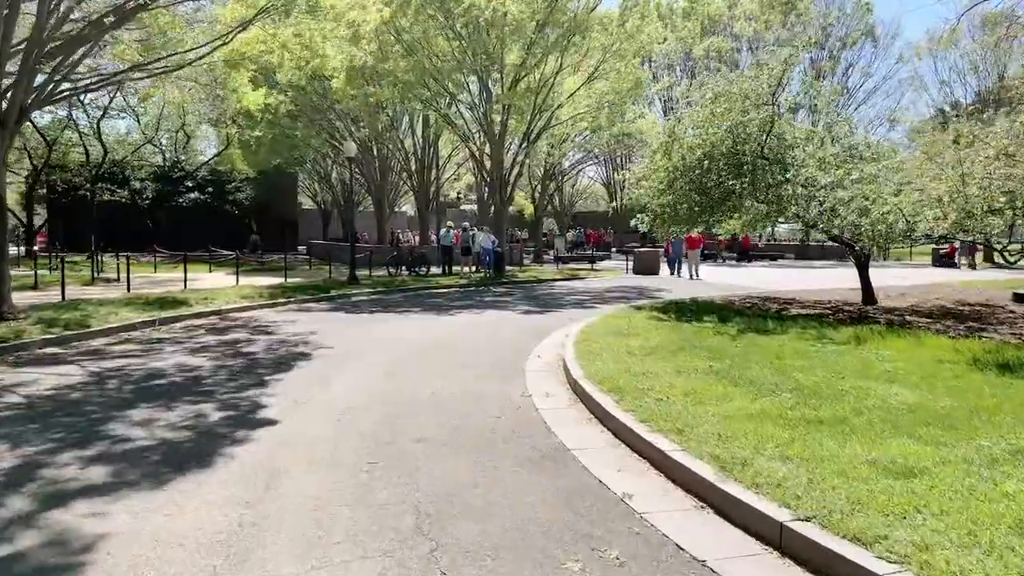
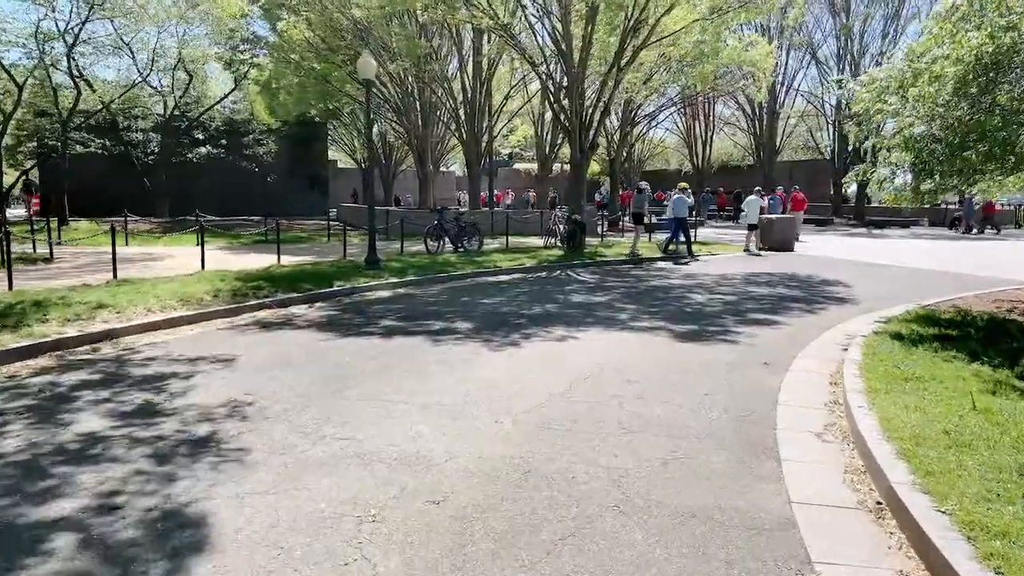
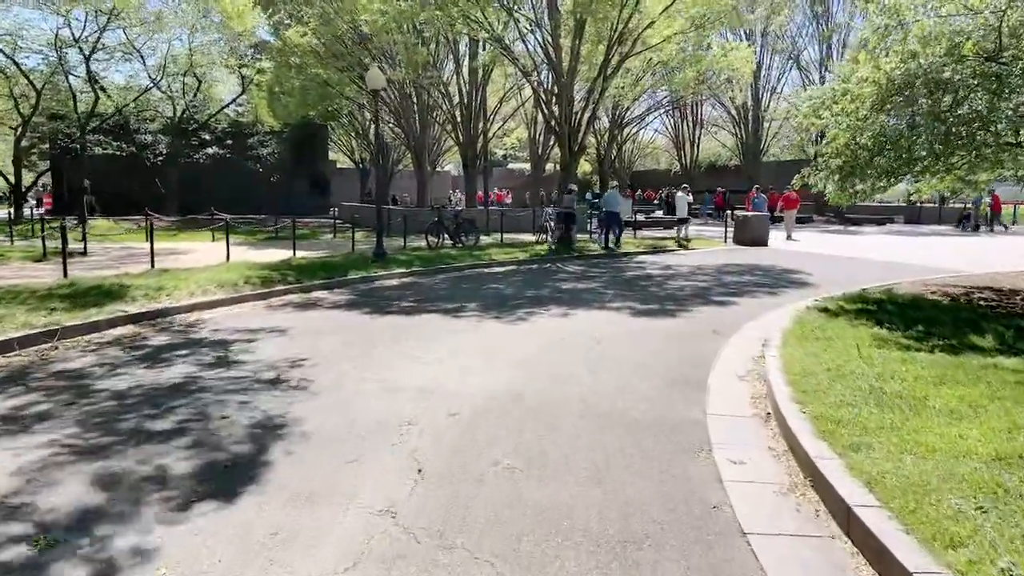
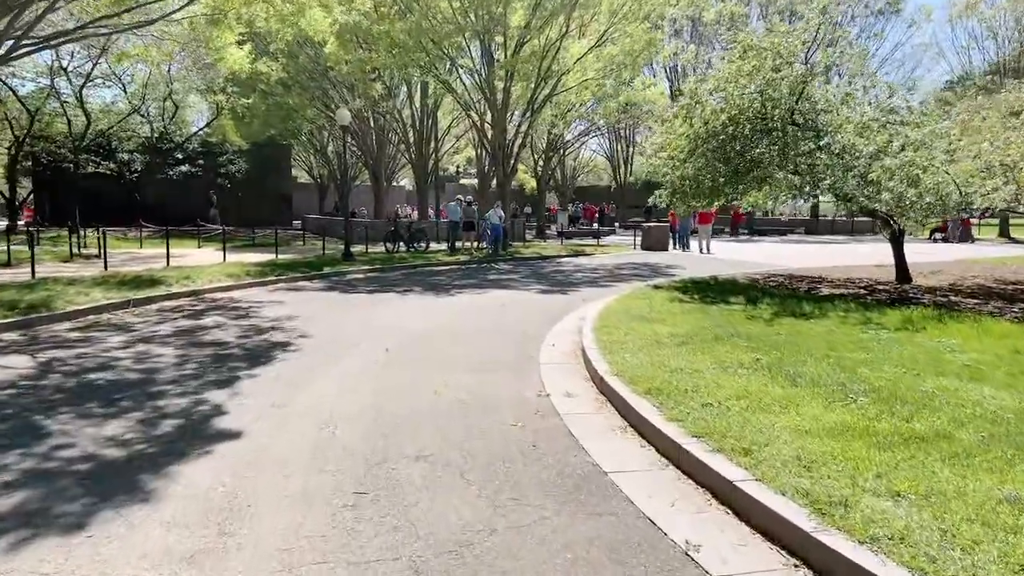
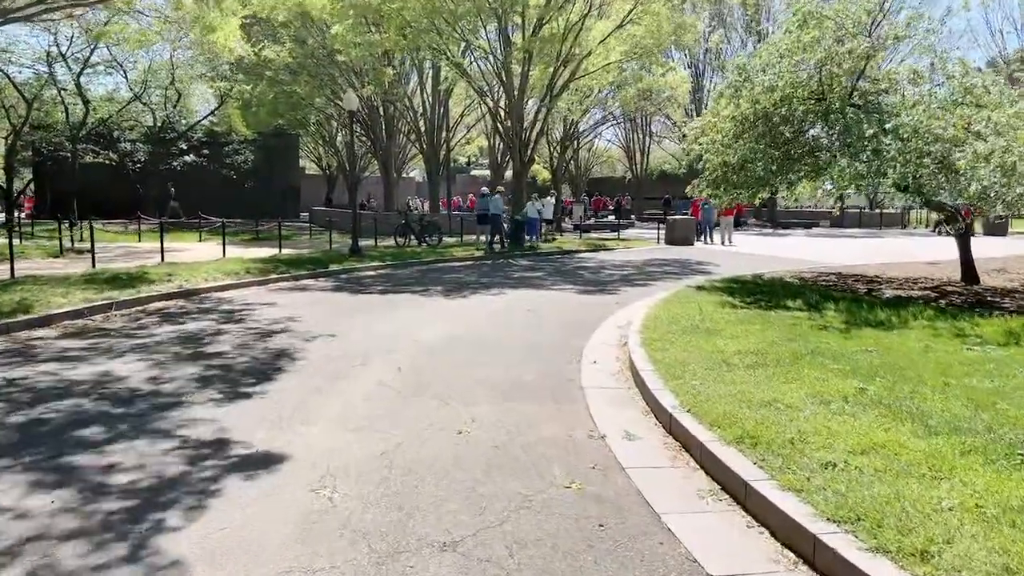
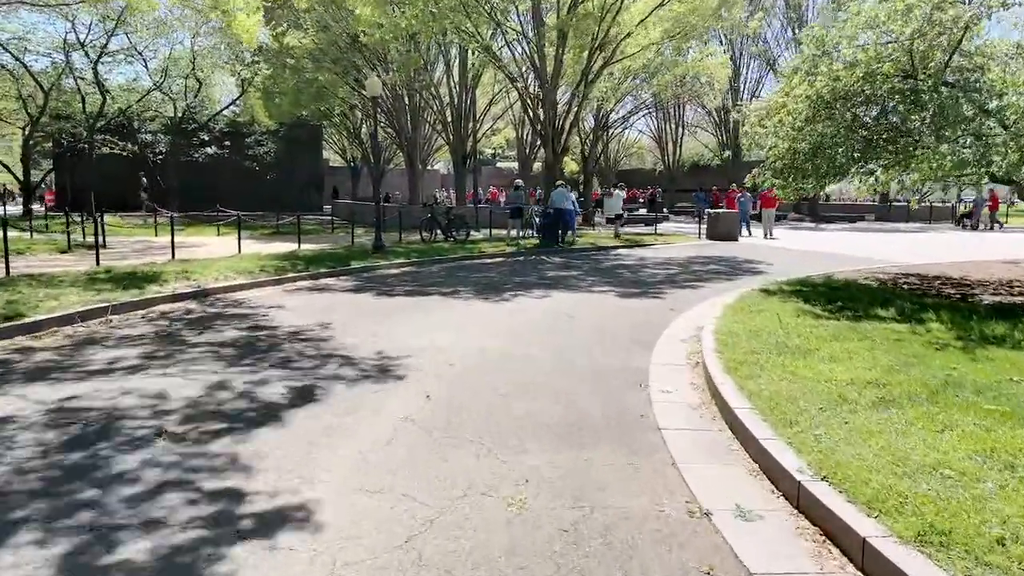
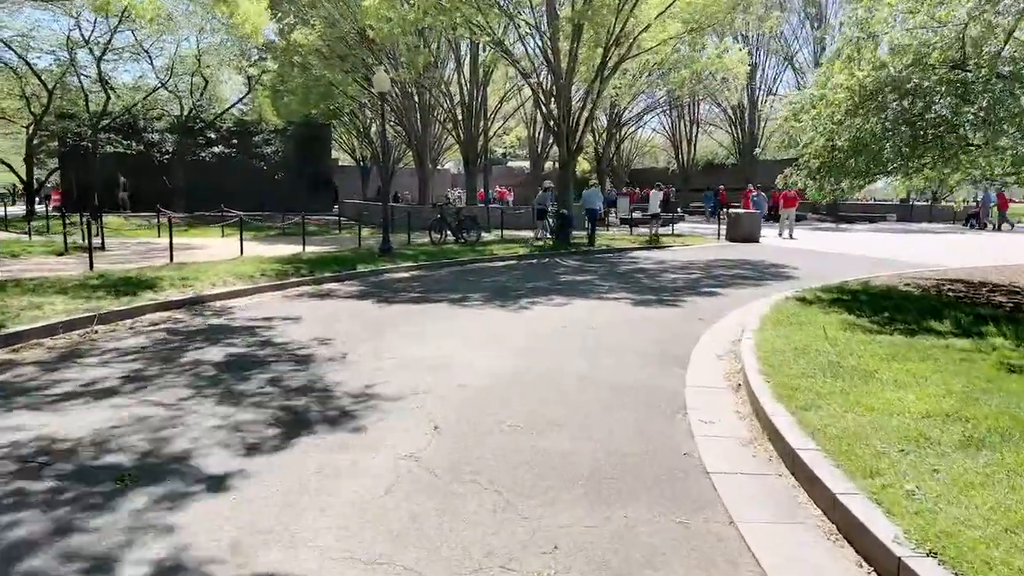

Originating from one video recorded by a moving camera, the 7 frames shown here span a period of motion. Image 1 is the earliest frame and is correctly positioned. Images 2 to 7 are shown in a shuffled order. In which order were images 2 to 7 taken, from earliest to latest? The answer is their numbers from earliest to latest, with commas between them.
4, 5, 6, 7, 3, 2
